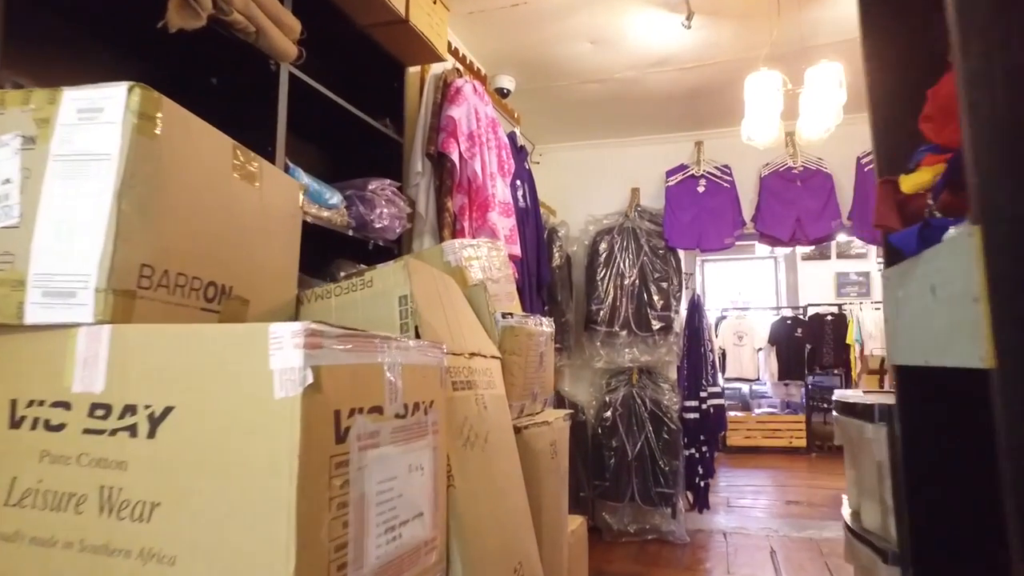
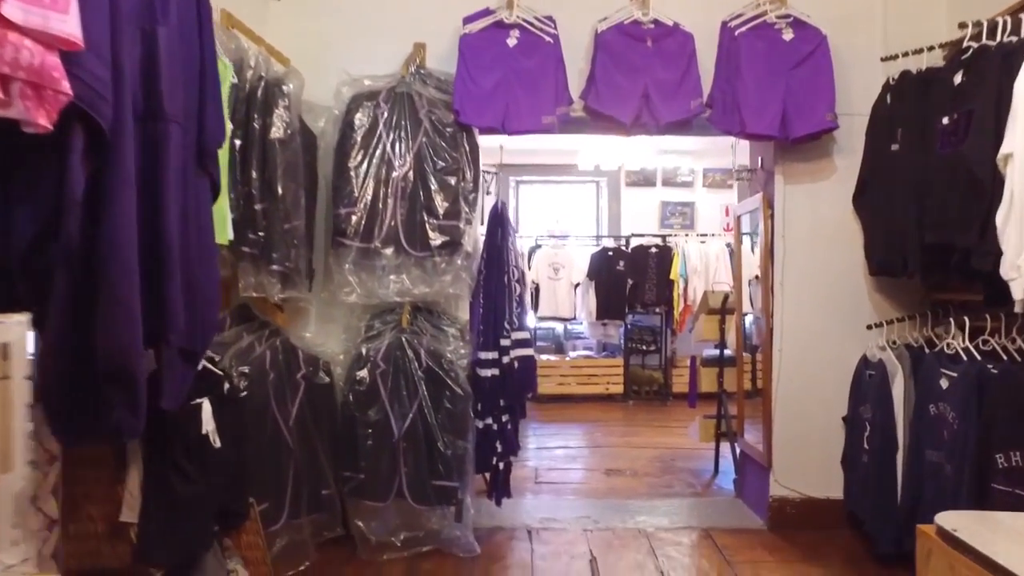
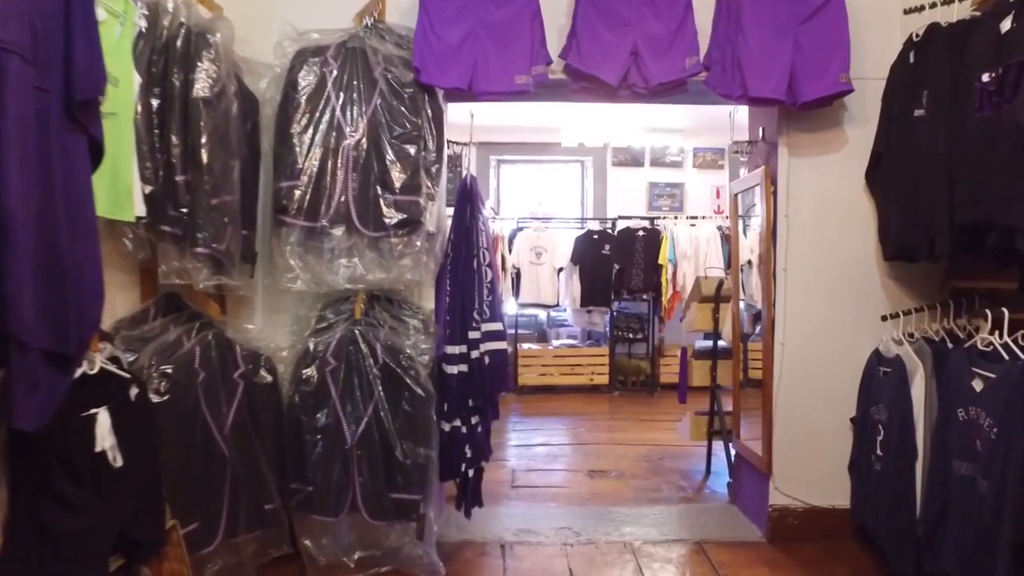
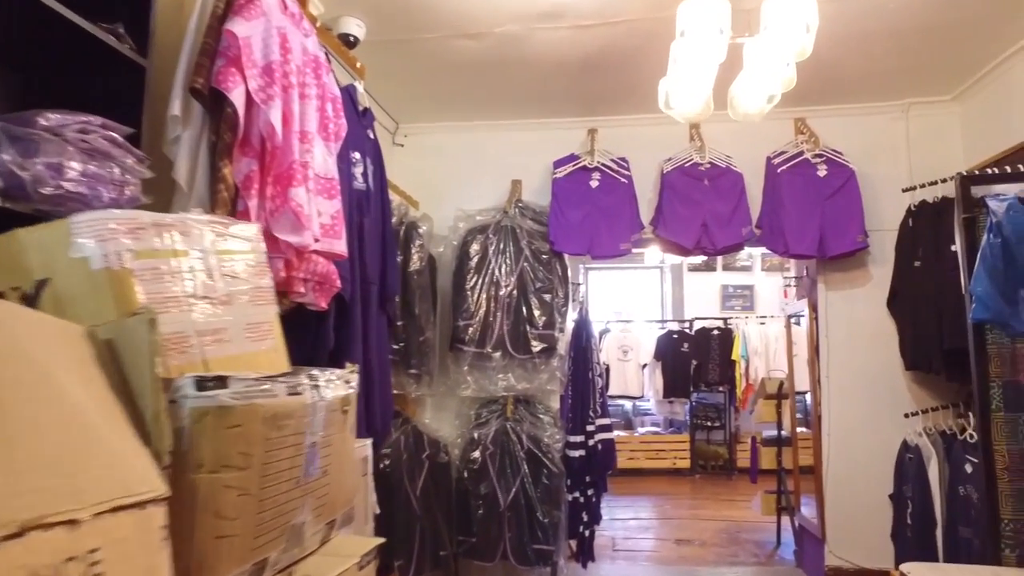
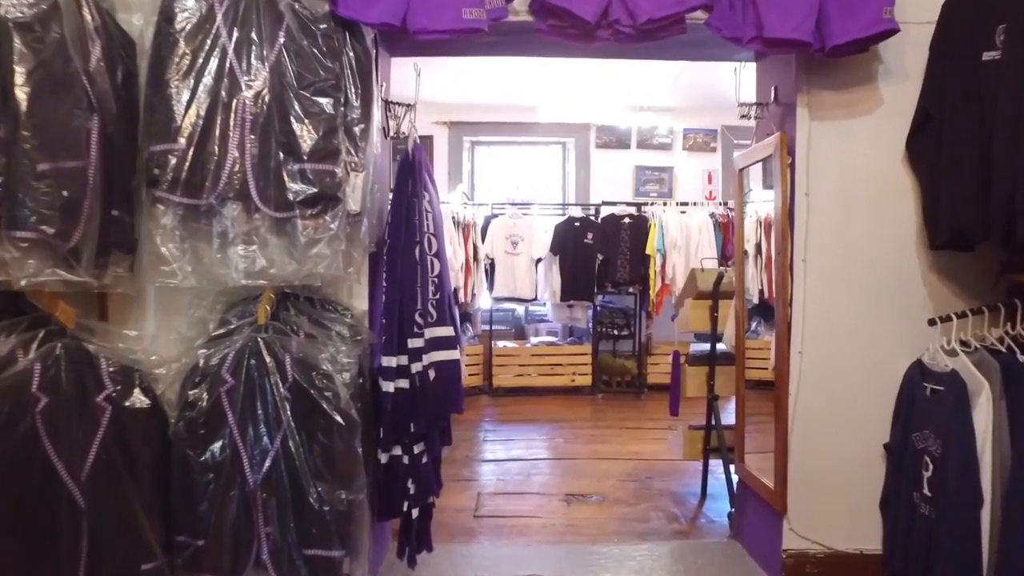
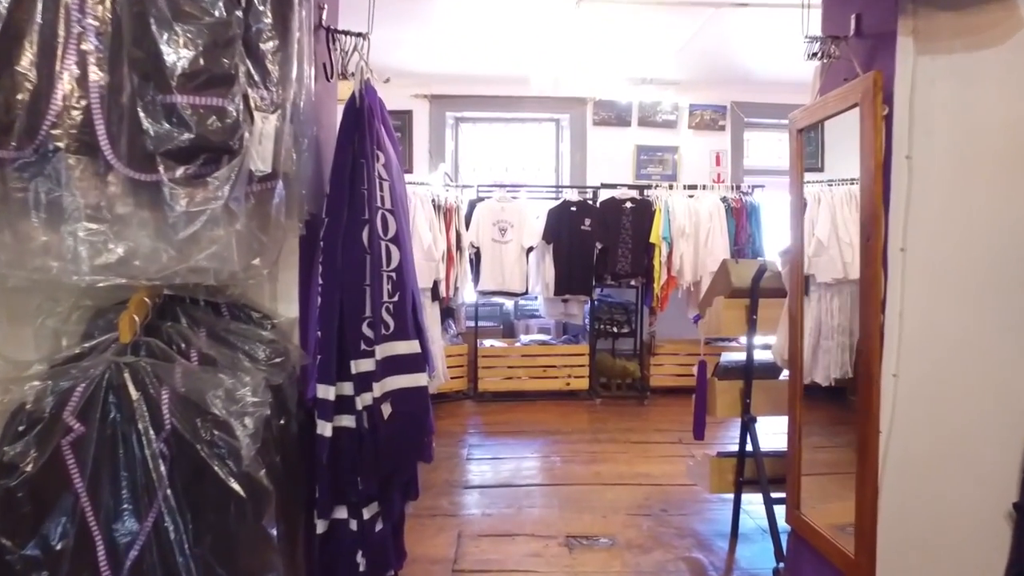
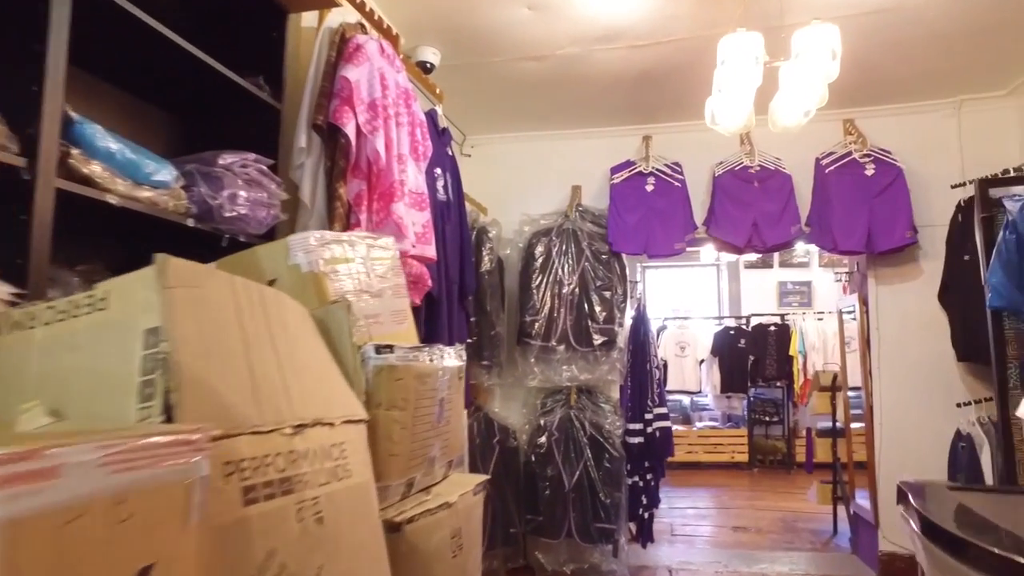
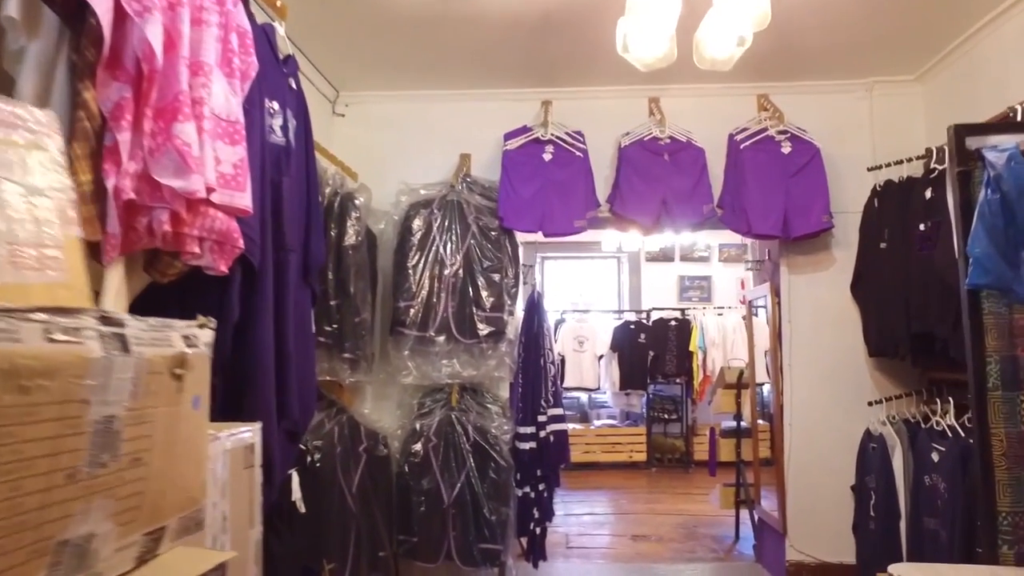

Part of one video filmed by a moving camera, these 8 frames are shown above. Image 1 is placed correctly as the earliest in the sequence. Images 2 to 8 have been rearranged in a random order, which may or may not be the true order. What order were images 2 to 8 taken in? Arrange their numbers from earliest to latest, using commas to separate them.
7, 4, 8, 2, 3, 5, 6
